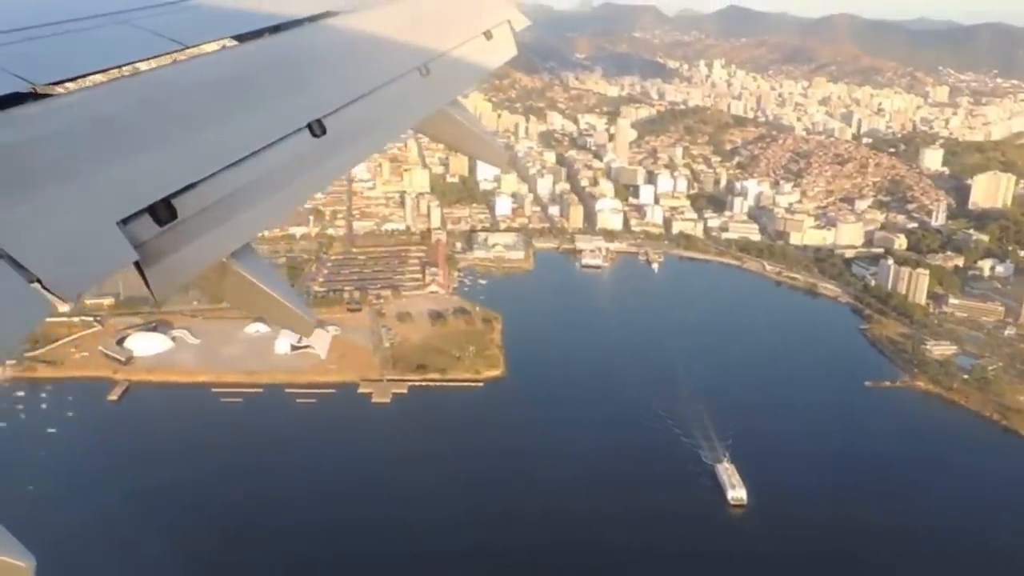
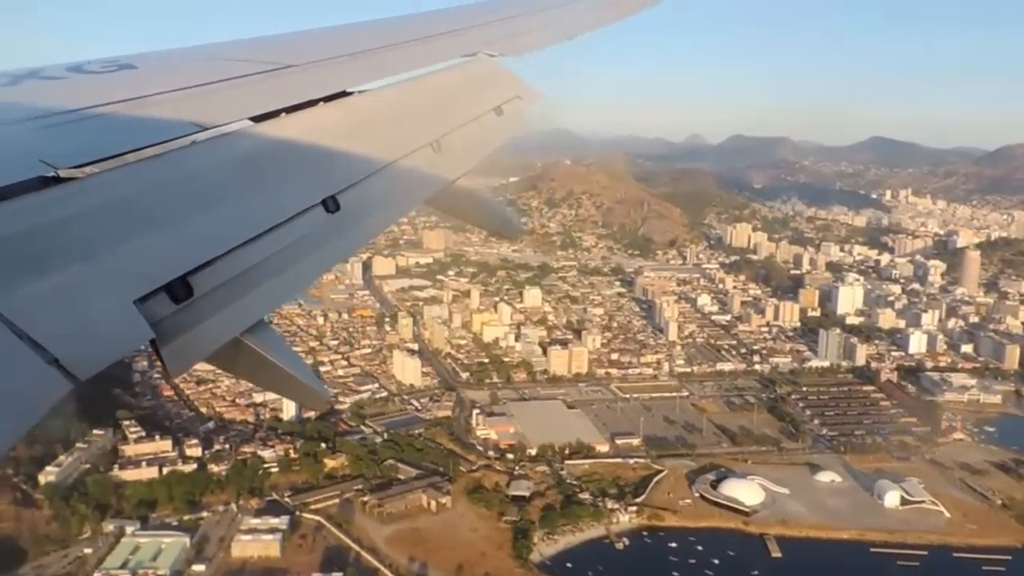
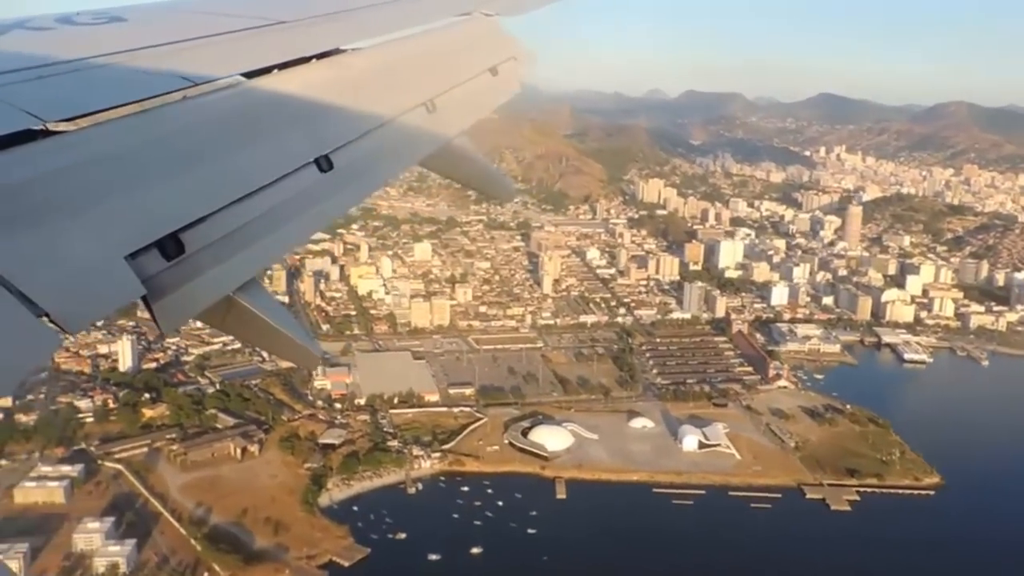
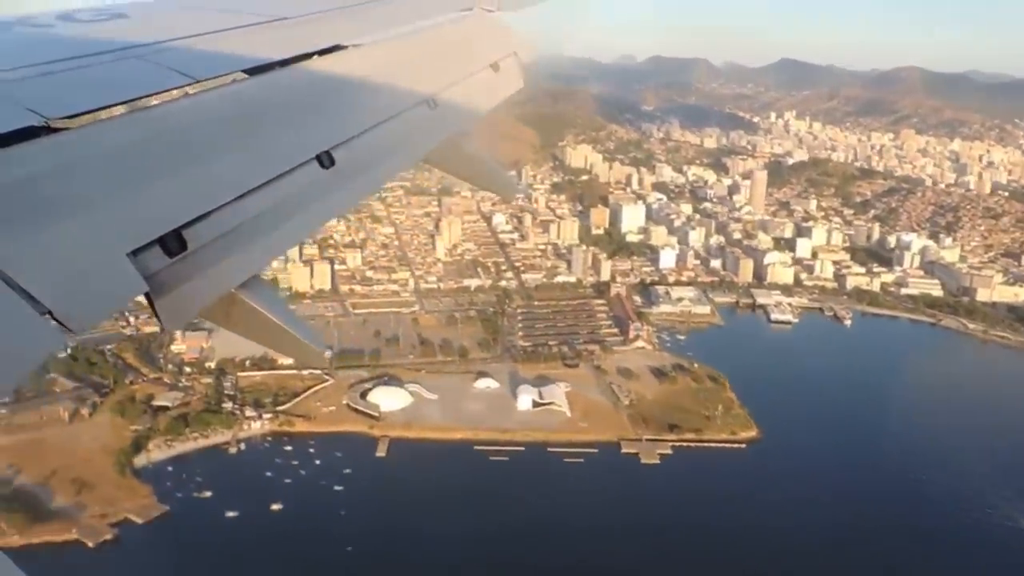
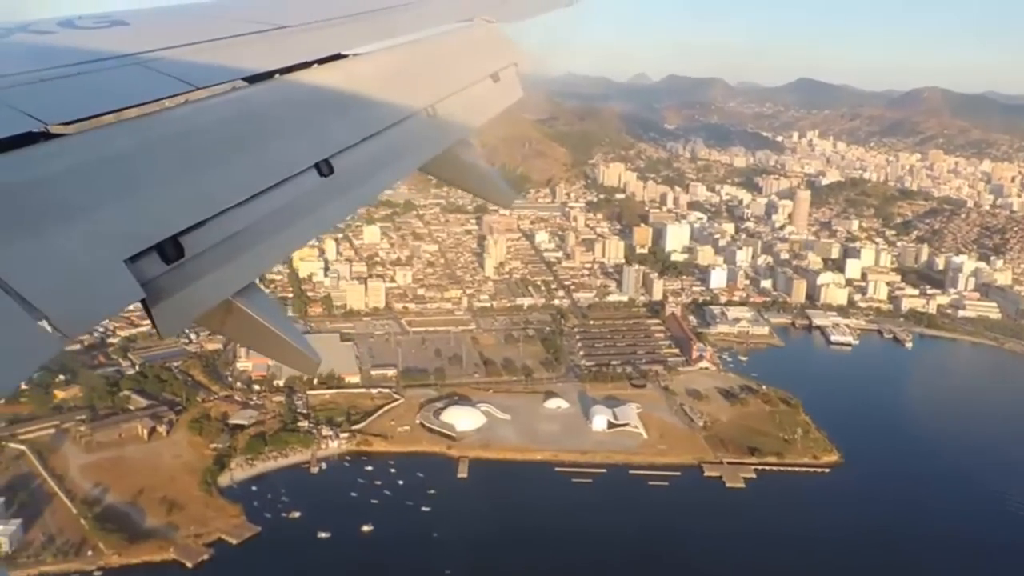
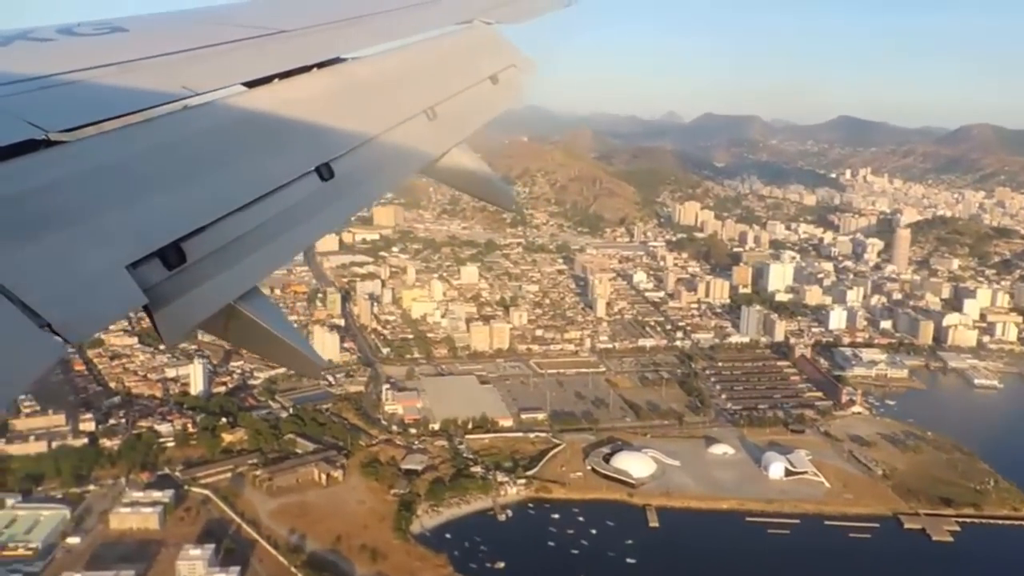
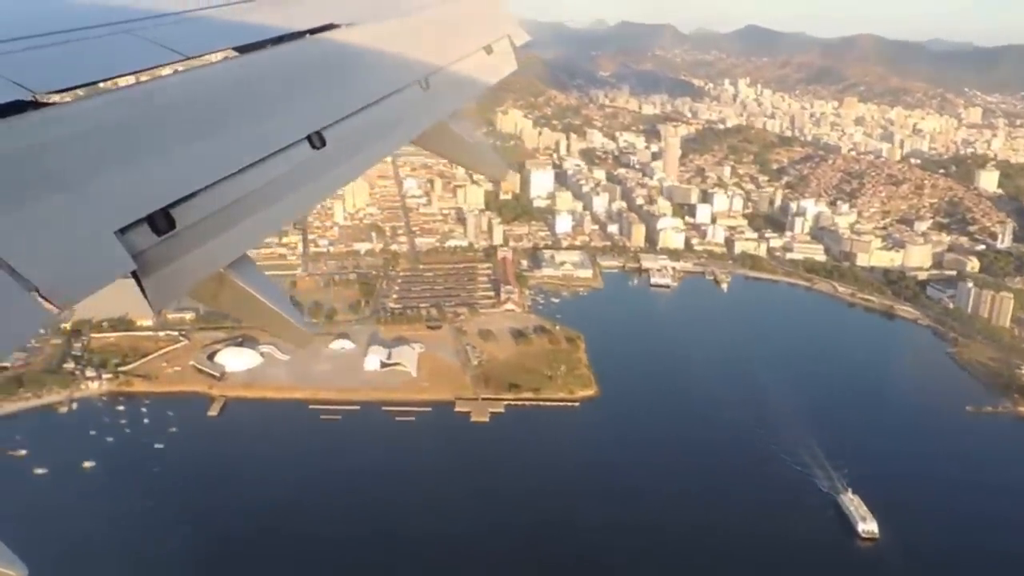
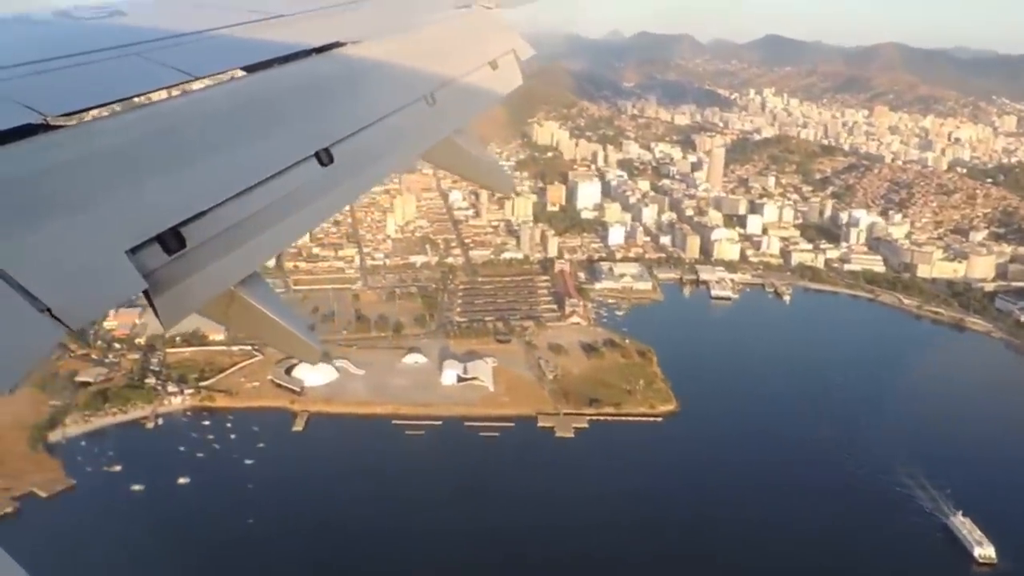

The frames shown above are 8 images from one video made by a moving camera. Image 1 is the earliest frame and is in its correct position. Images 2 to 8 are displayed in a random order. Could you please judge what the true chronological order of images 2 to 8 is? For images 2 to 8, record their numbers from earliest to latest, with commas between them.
7, 8, 4, 5, 3, 6, 2
